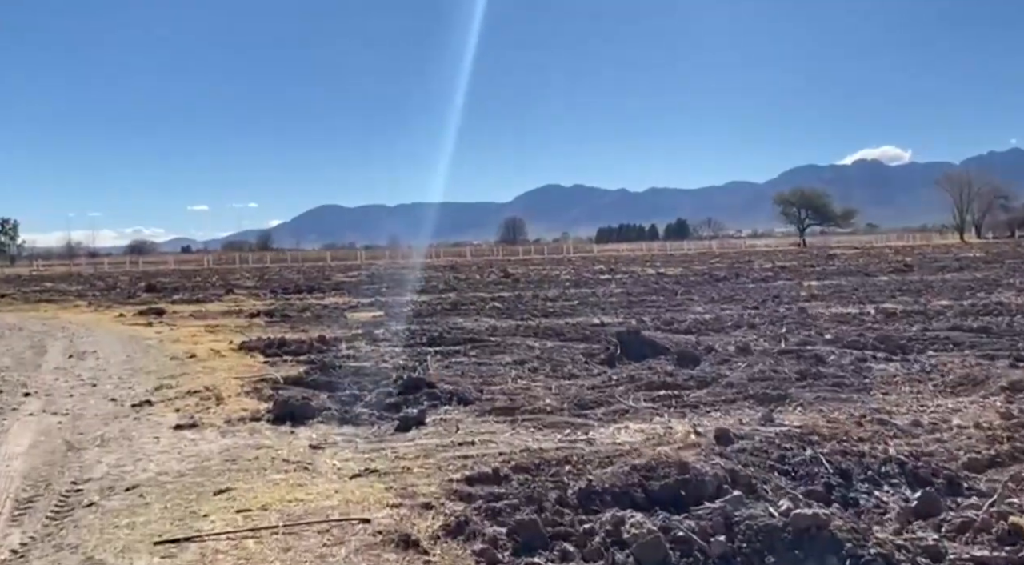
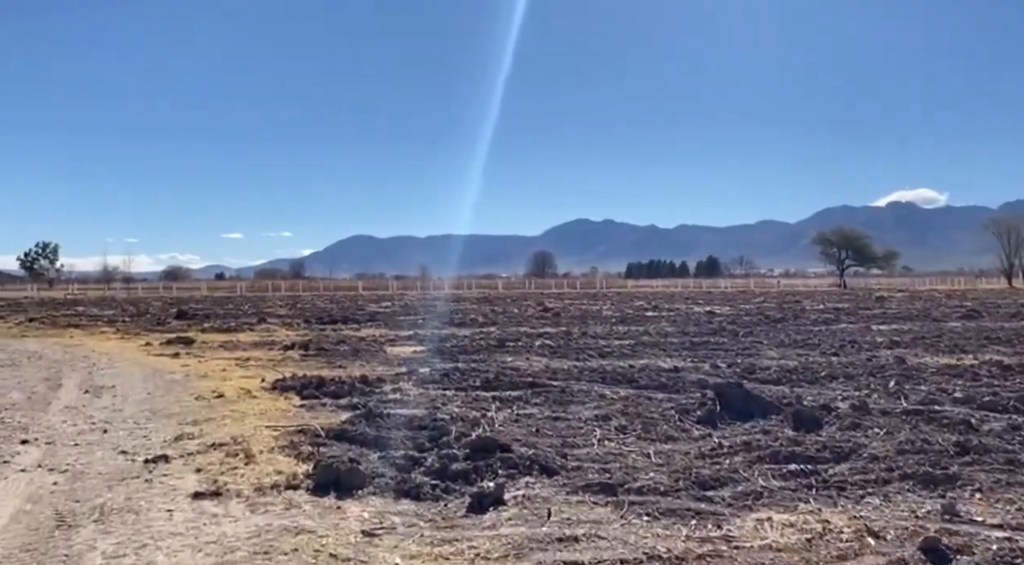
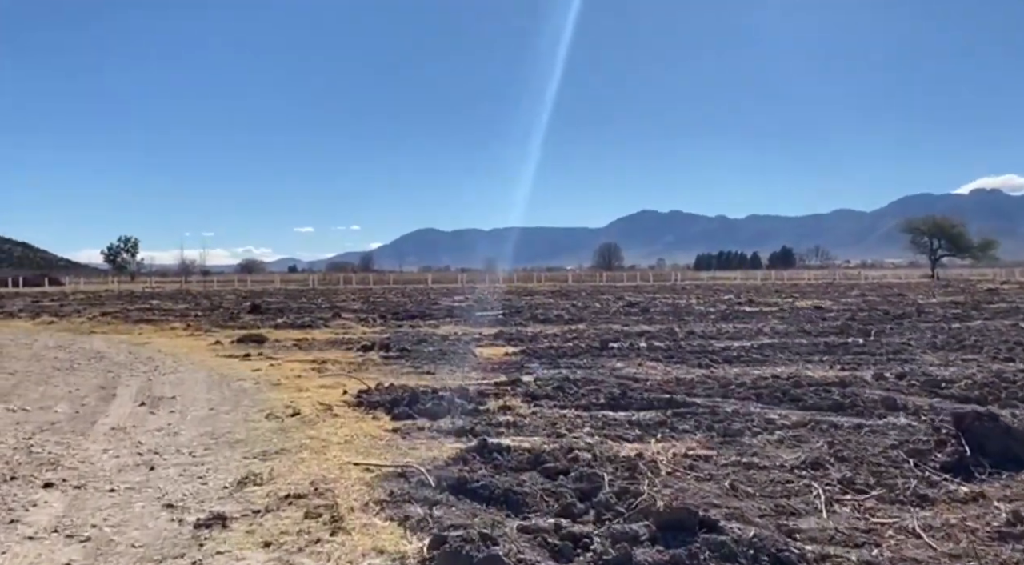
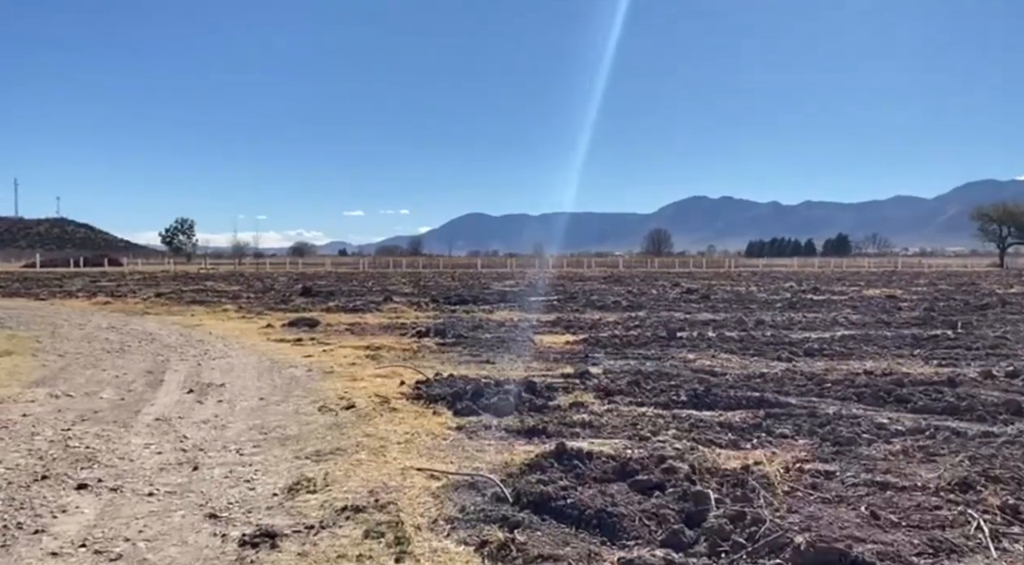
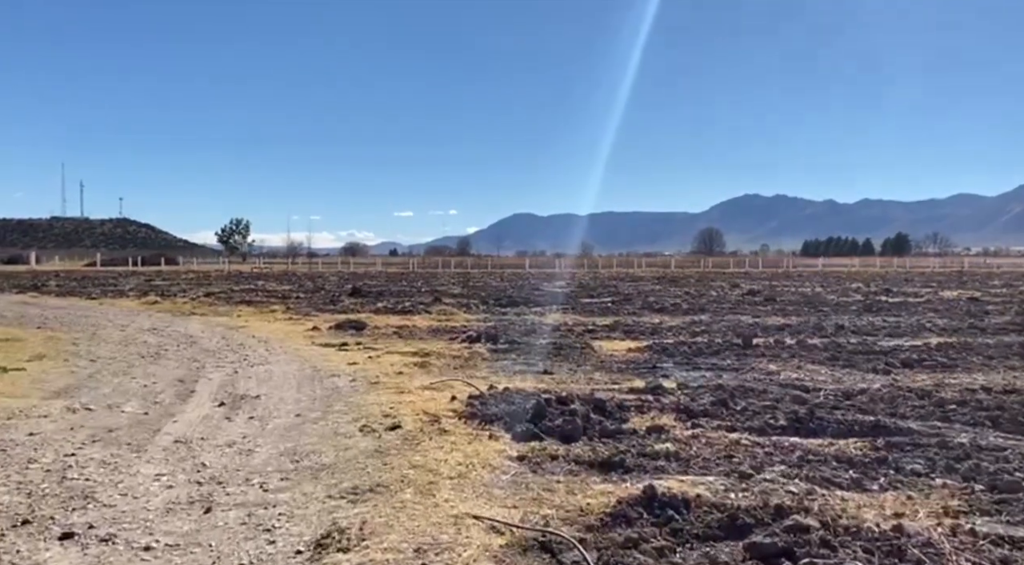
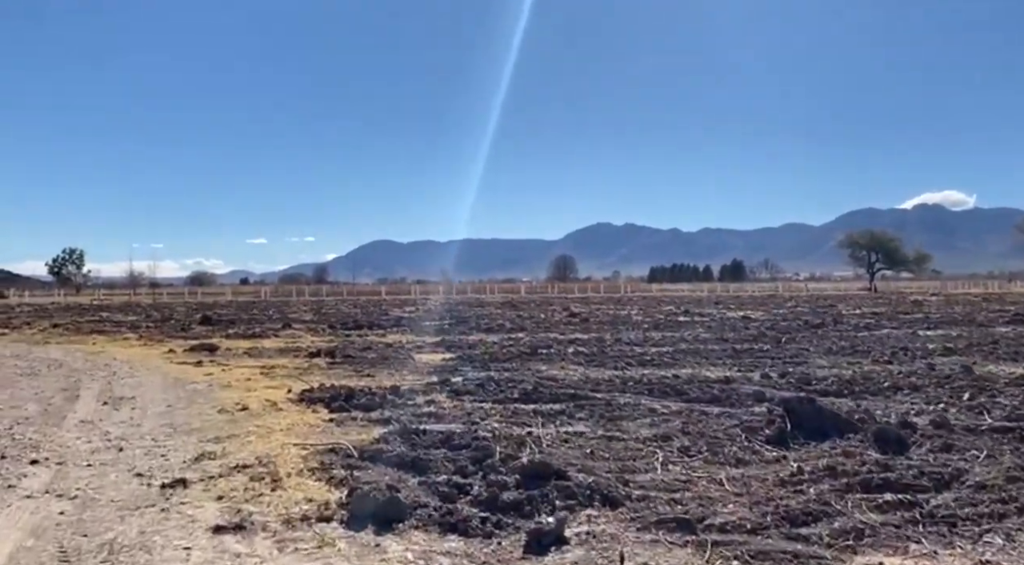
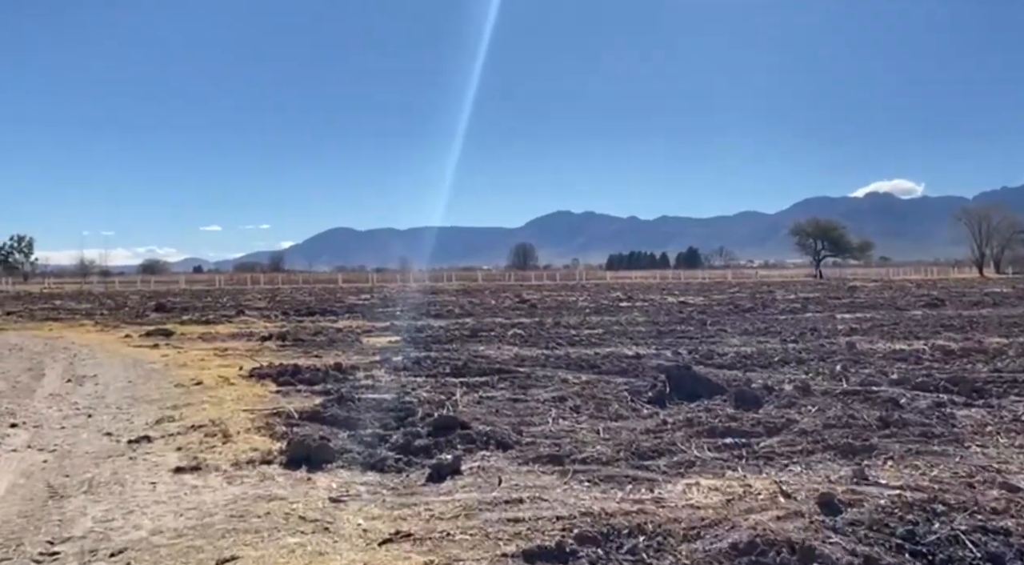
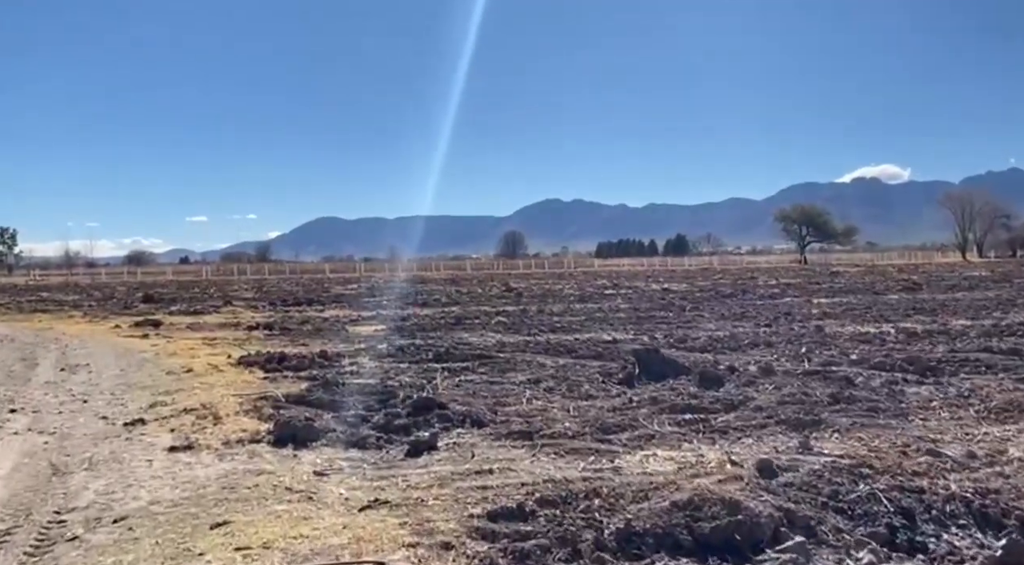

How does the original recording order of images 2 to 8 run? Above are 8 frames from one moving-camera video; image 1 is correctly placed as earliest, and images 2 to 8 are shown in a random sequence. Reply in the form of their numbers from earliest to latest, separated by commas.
8, 7, 2, 6, 3, 4, 5
